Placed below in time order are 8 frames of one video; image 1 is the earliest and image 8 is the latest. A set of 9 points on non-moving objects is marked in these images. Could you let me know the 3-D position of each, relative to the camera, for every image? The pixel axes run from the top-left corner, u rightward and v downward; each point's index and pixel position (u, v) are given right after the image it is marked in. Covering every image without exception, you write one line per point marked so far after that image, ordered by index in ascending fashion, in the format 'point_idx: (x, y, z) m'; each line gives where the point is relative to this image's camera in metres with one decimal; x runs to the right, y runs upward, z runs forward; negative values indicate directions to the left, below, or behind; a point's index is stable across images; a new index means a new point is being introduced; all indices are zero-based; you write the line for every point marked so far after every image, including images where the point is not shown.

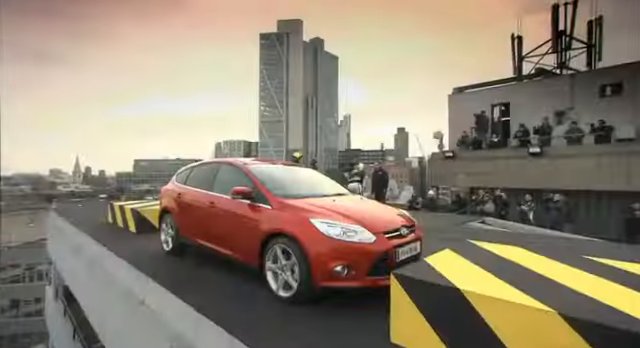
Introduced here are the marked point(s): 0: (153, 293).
0: (-2.2, -1.5, +3.9) m
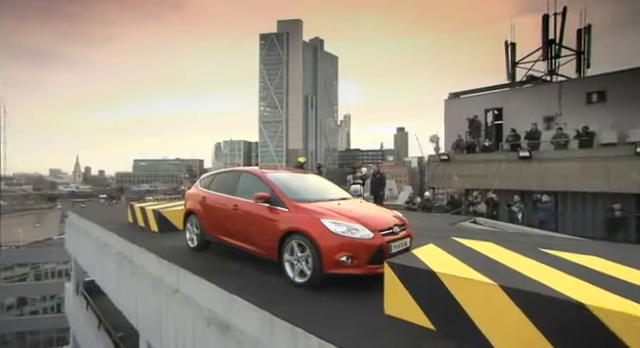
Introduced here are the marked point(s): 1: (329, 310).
0: (-2.1, -1.6, +4.6) m
1: (+0.1, -1.4, +3.1) m
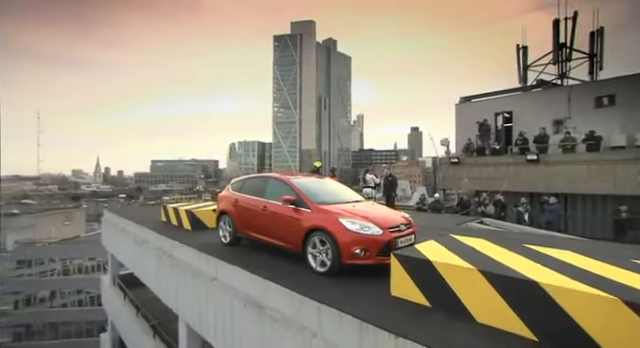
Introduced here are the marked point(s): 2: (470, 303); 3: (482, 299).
0: (-1.8, -1.7, +5.5) m
1: (+0.3, -1.5, +3.9) m
2: (+1.5, -1.3, +3.0) m
3: (+1.6, -1.2, +2.9) m
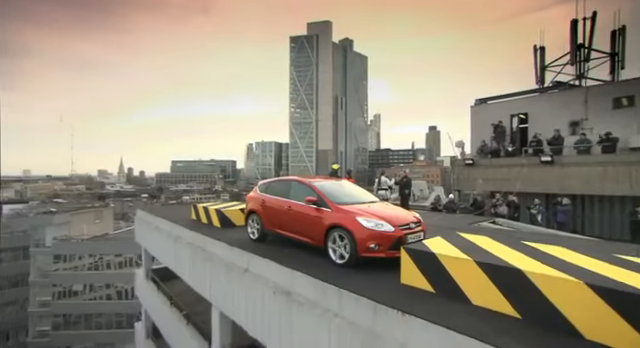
0: (-1.4, -1.8, +6.2) m
1: (+0.6, -1.6, +4.5) m
2: (+1.7, -1.4, +3.6) m
3: (+1.8, -1.3, +3.5) m
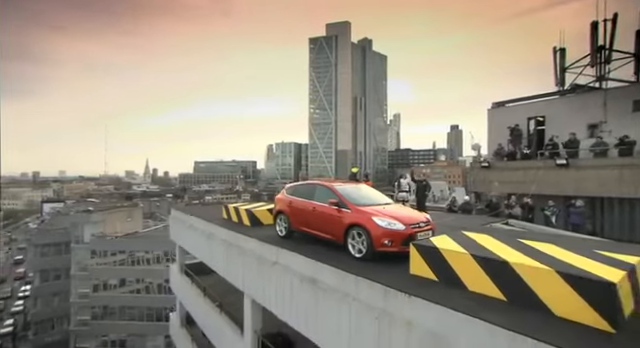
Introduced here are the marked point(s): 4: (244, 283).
0: (-0.9, -1.9, +7.1) m
1: (+1.0, -1.7, +5.3) m
2: (+2.0, -1.5, +4.3) m
3: (+2.1, -1.4, +4.2) m
4: (-2.2, -3.1, +8.6) m
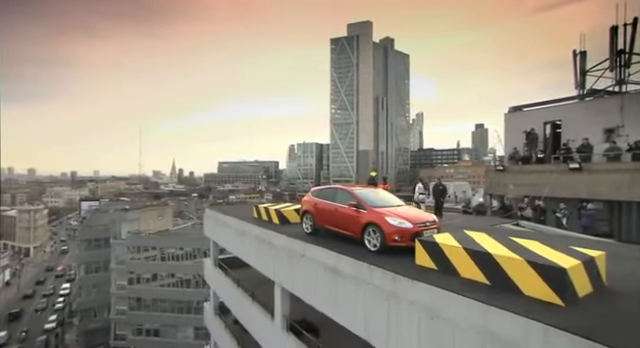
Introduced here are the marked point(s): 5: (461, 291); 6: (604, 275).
0: (-0.3, -2.1, +8.3) m
1: (+1.4, -1.8, +6.4) m
2: (+2.4, -1.6, +5.3) m
3: (+2.5, -1.6, +5.2) m
4: (-1.5, -3.3, +9.9) m
5: (+2.2, -1.8, +4.7) m
6: (+4.4, -1.6, +4.8) m
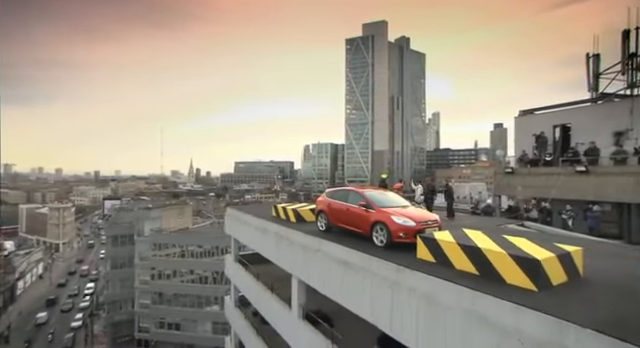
0: (+0.1, -2.2, +9.2) m
1: (+1.7, -1.9, +7.2) m
2: (+2.7, -1.7, +6.1) m
3: (+2.7, -1.6, +6.0) m
4: (-1.0, -3.3, +10.8) m
5: (+2.4, -1.9, +5.4) m
6: (+4.7, -1.7, +5.4) m
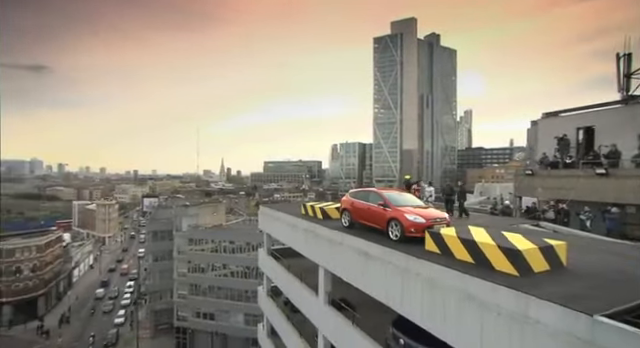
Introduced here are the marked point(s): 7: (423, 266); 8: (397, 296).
0: (+0.9, -2.3, +10.5) m
1: (+2.3, -2.0, +8.3) m
2: (+3.2, -1.8, +7.2) m
3: (+3.2, -1.7, +7.0) m
4: (0.0, -3.4, +12.2) m
5: (+2.8, -2.0, +6.5) m
6: (+5.1, -1.8, +6.3) m
7: (+2.4, -2.2, +7.1) m
8: (+1.9, -3.1, +7.7) m
